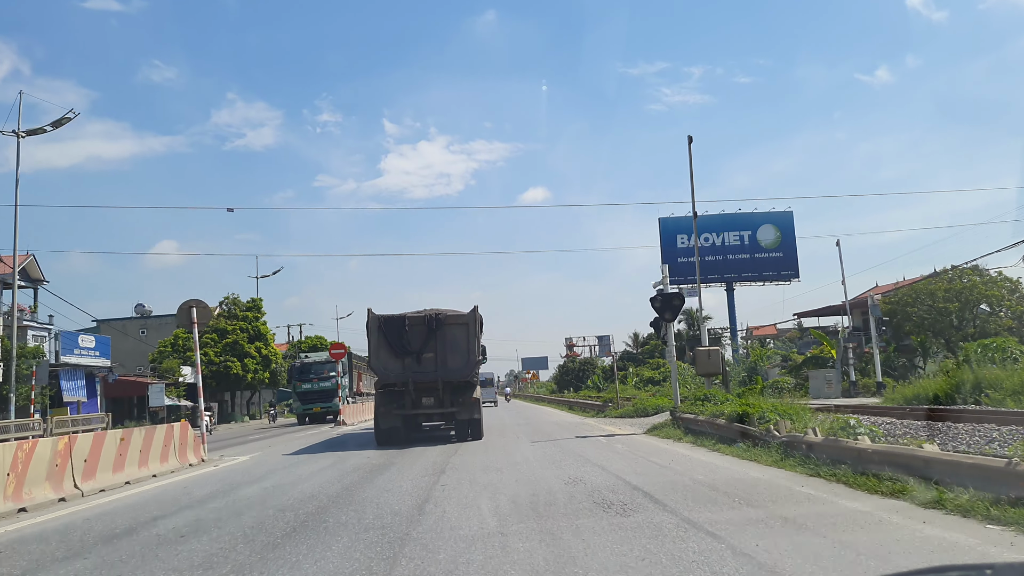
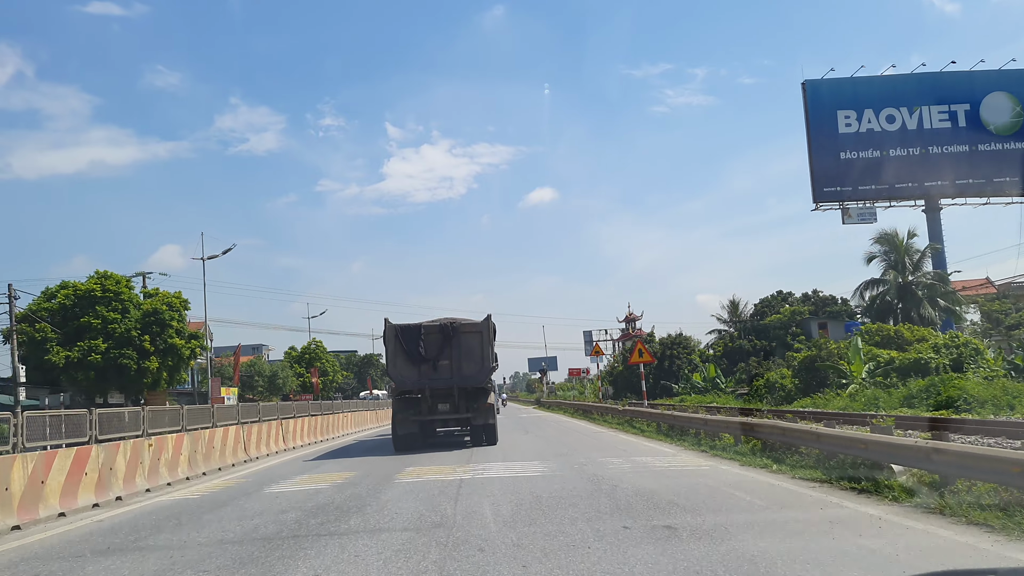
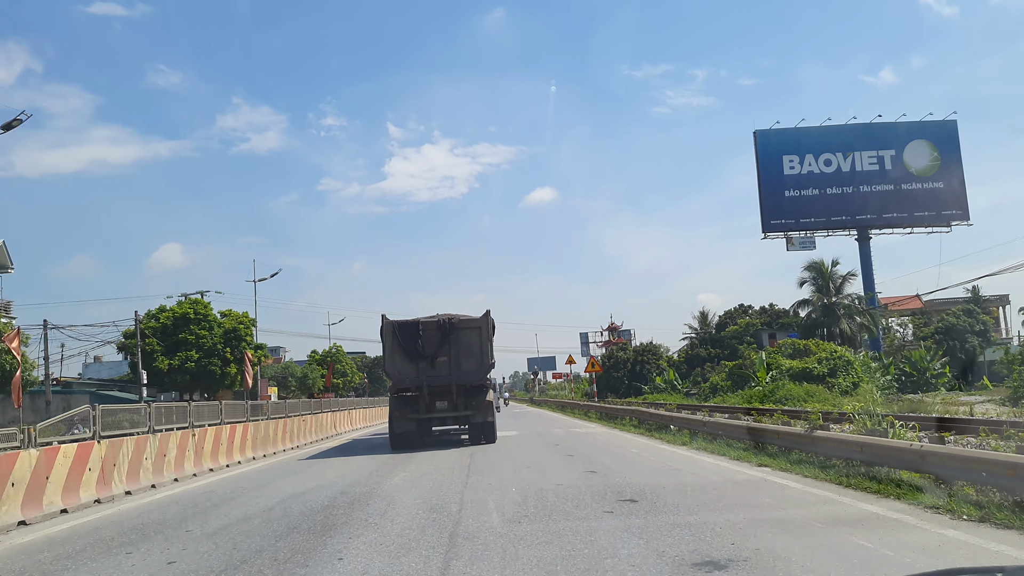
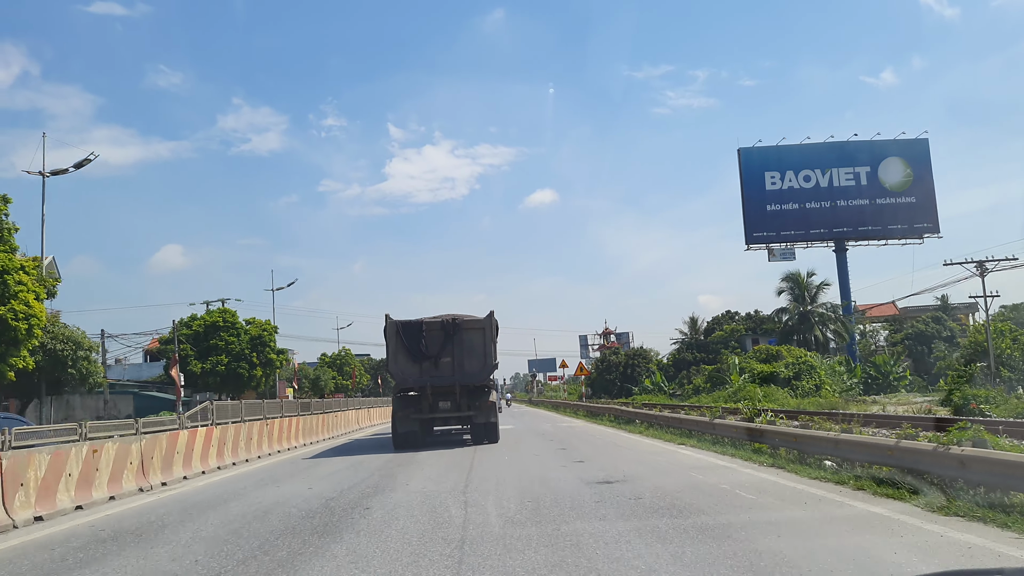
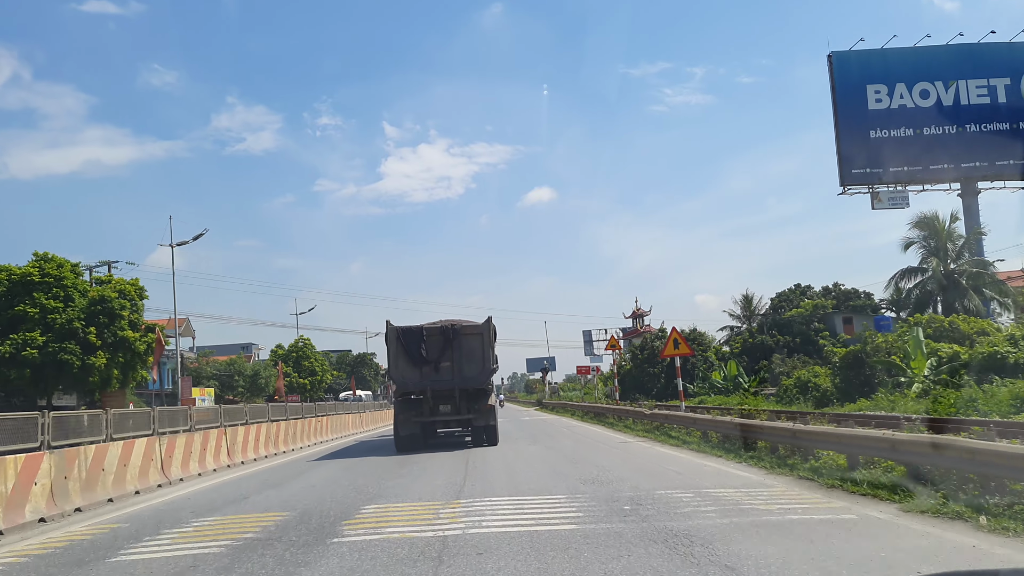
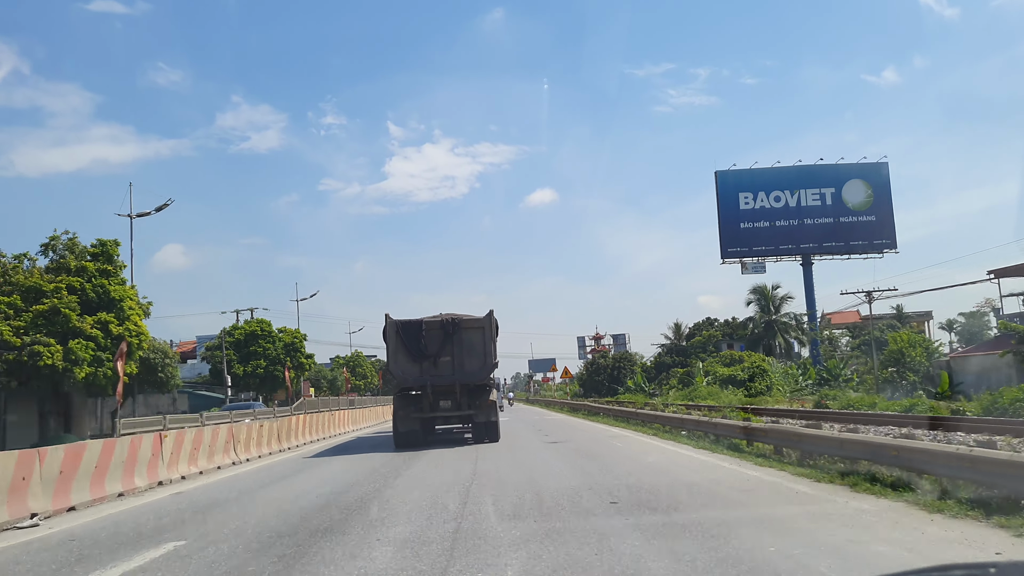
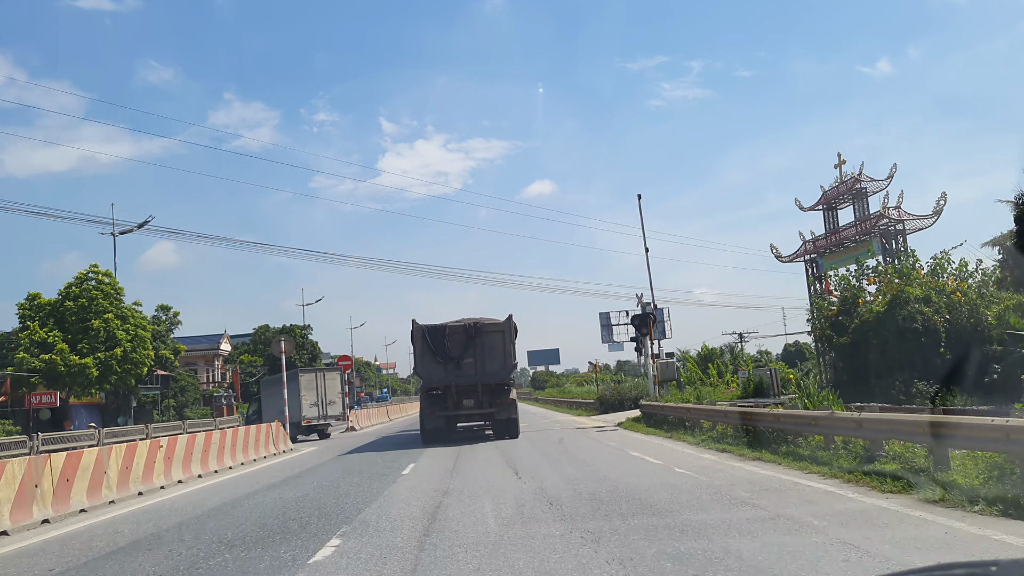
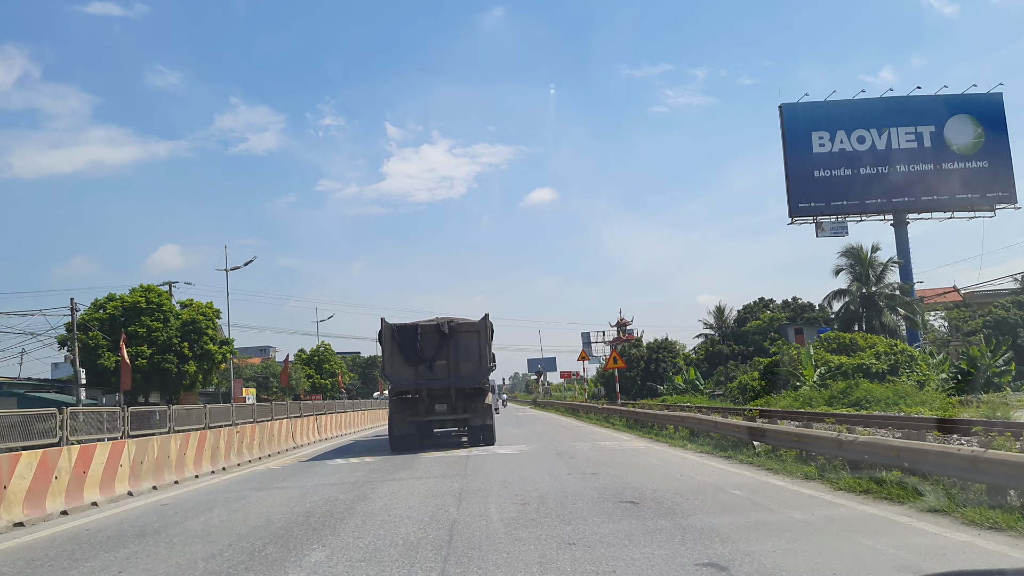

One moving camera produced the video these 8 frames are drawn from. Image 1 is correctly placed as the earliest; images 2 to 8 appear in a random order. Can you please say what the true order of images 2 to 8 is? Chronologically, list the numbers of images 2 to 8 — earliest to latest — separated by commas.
6, 4, 3, 8, 2, 5, 7
